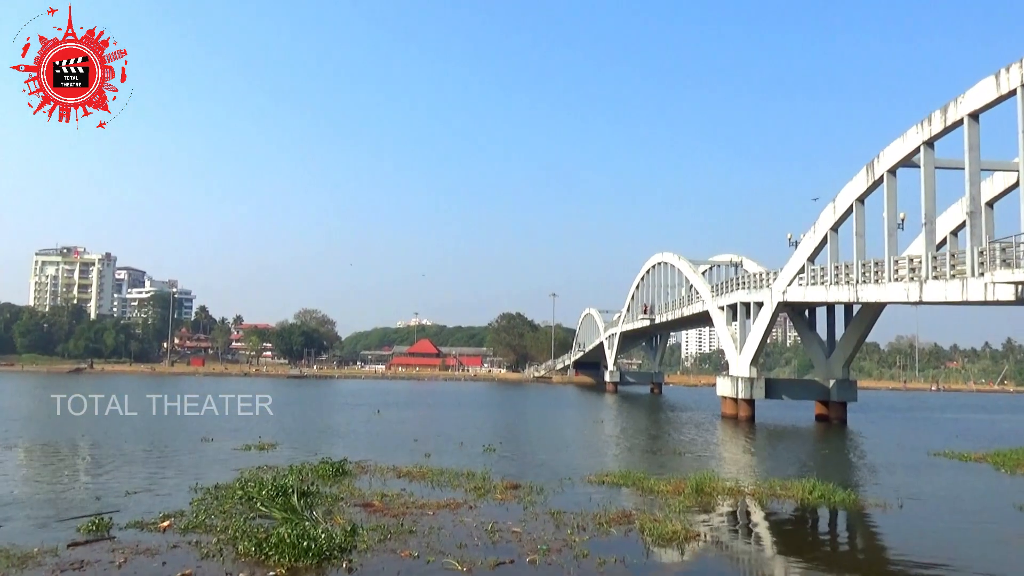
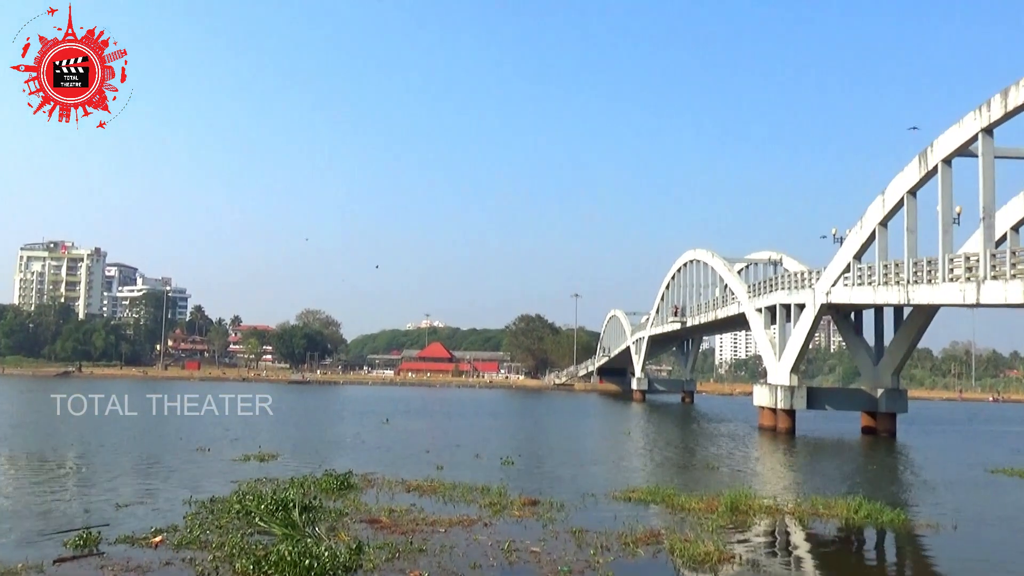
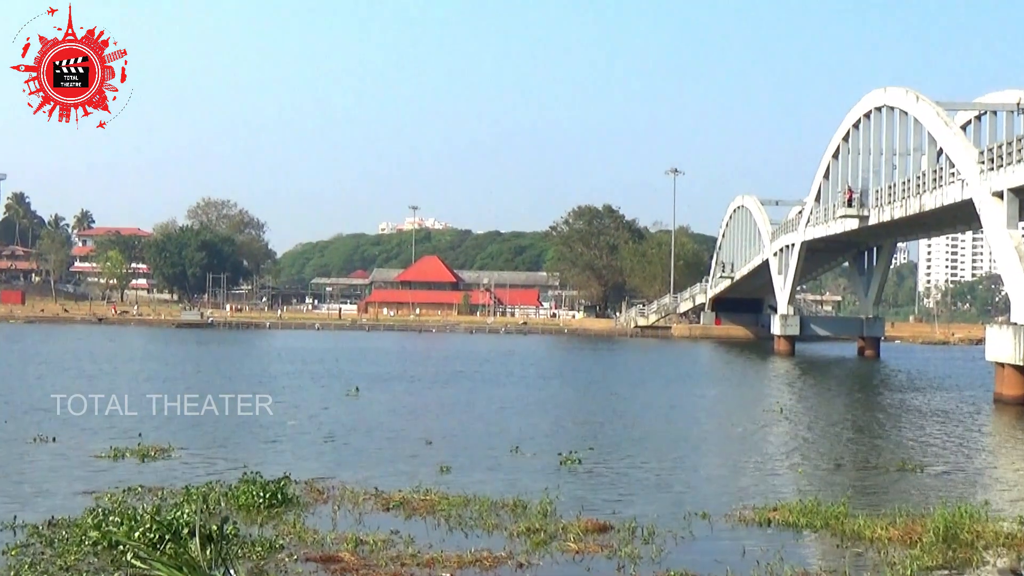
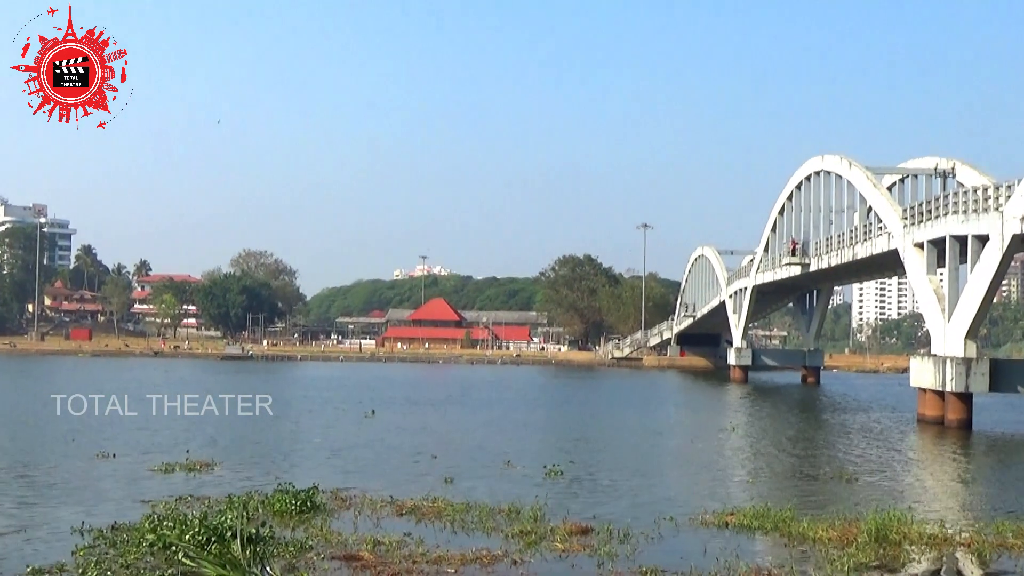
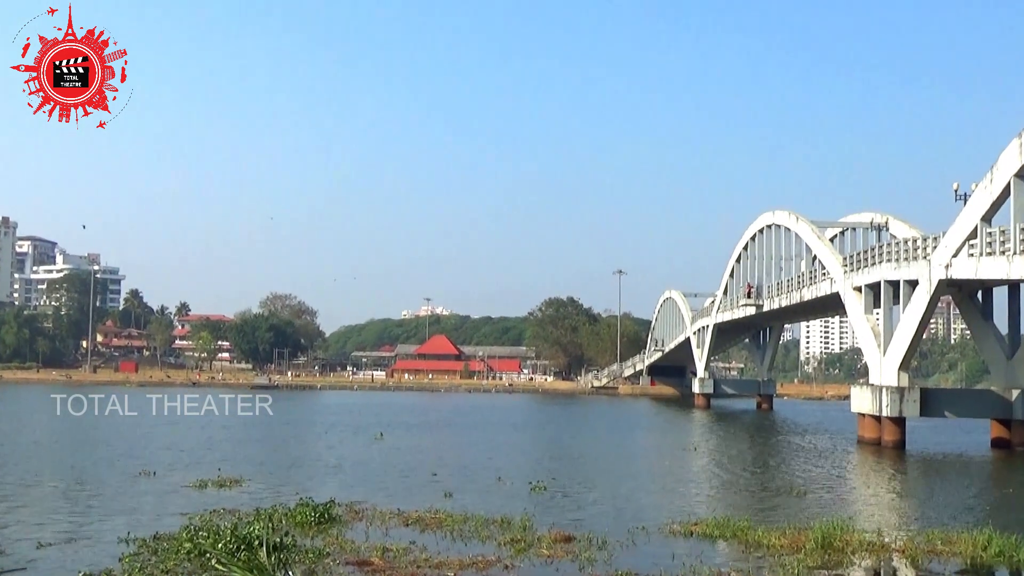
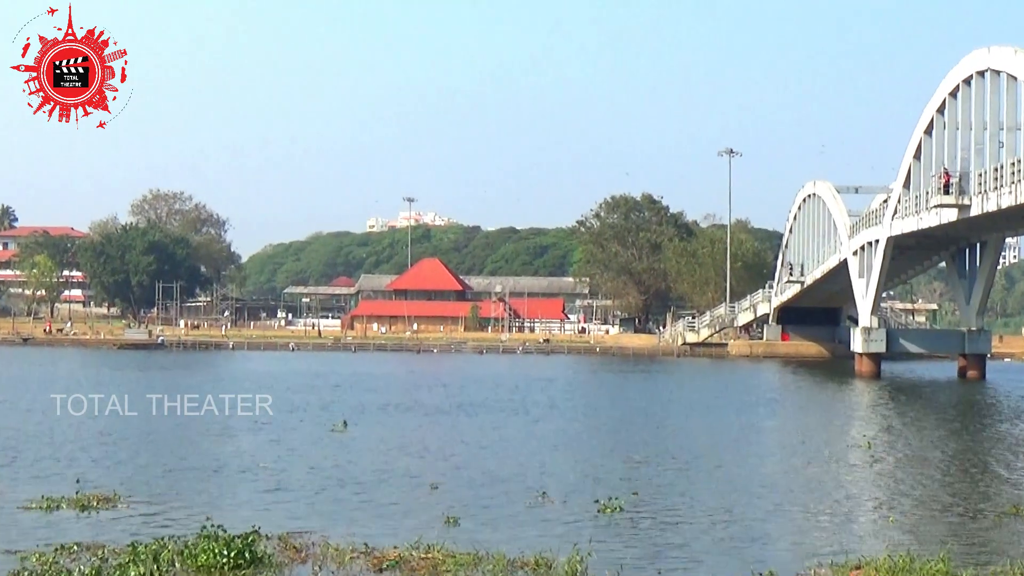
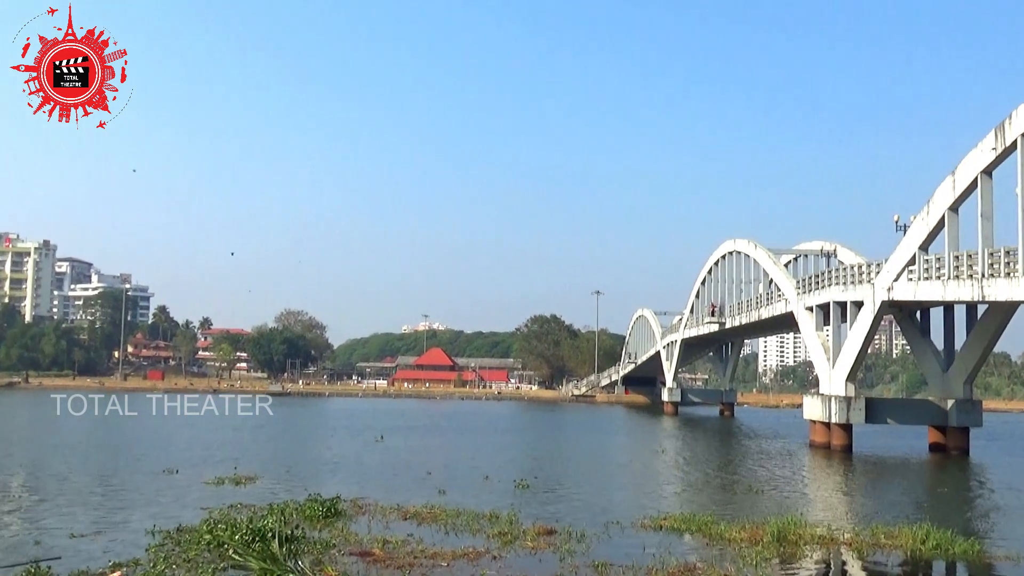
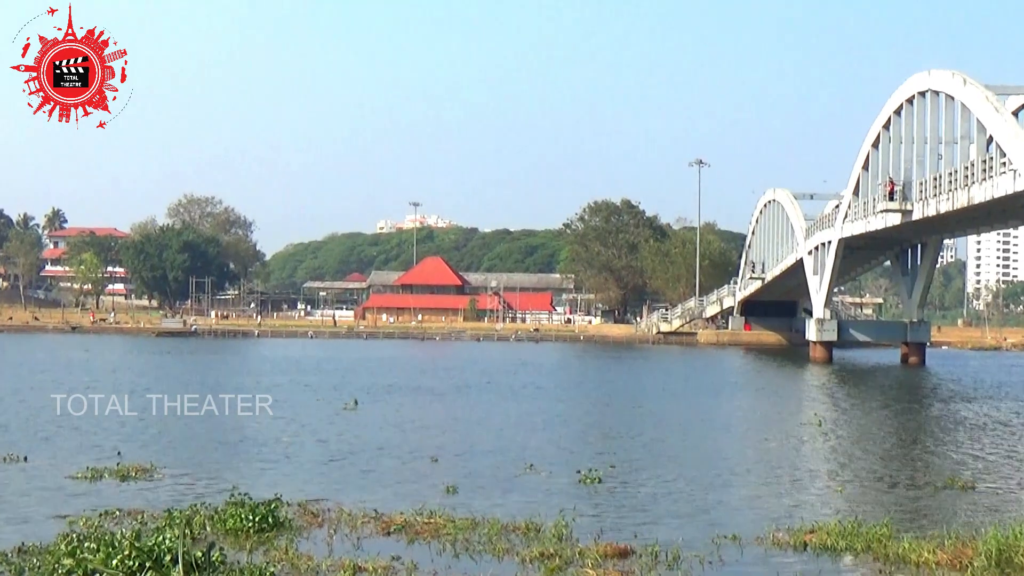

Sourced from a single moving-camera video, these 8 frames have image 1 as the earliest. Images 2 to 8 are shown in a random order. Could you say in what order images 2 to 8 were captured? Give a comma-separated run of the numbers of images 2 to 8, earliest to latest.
2, 7, 5, 4, 3, 8, 6
